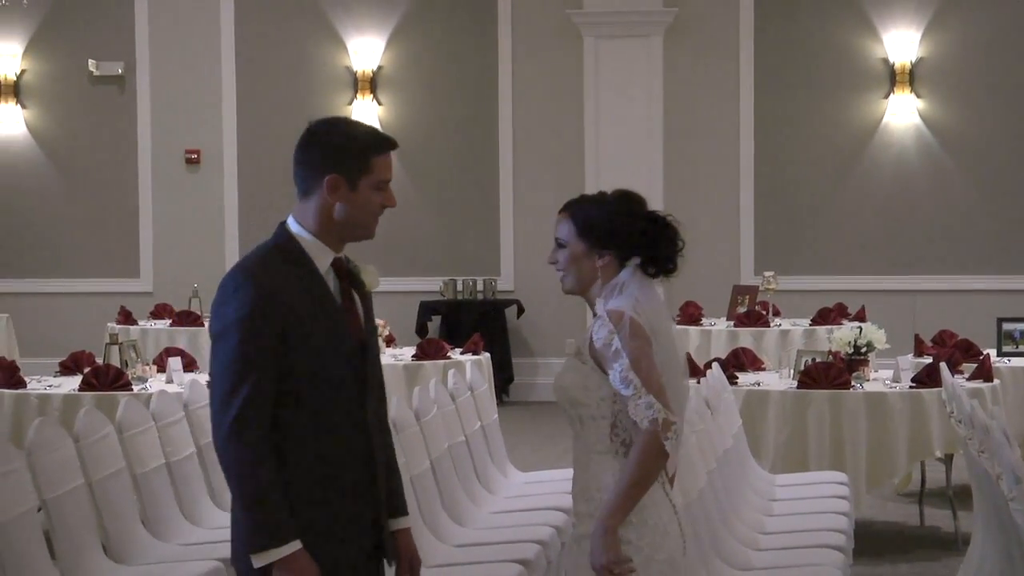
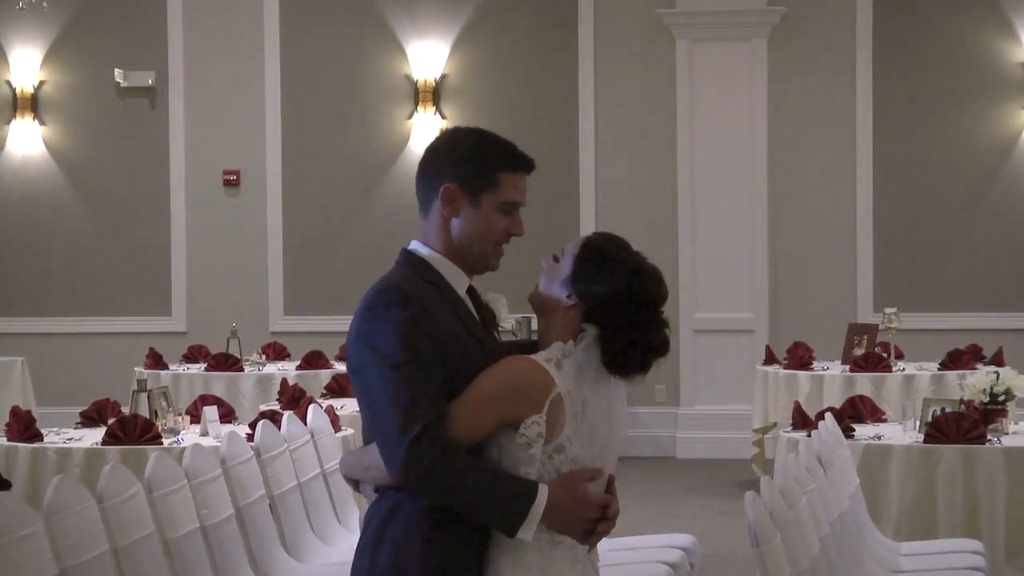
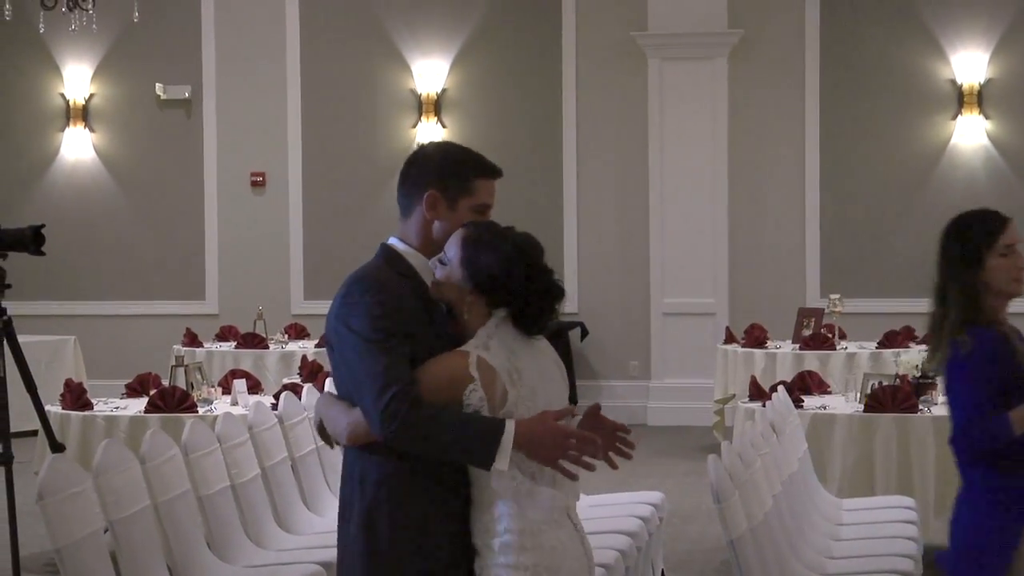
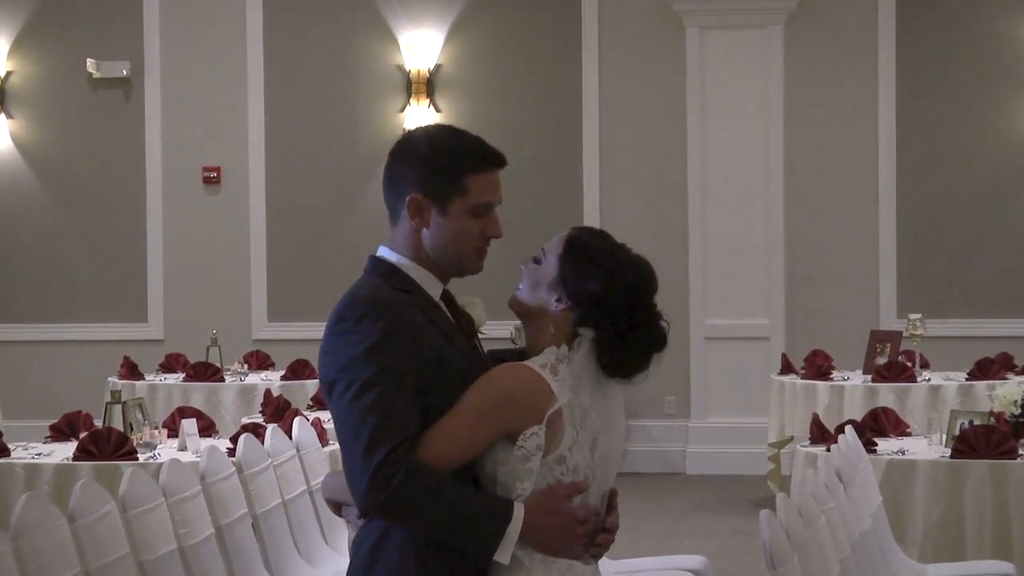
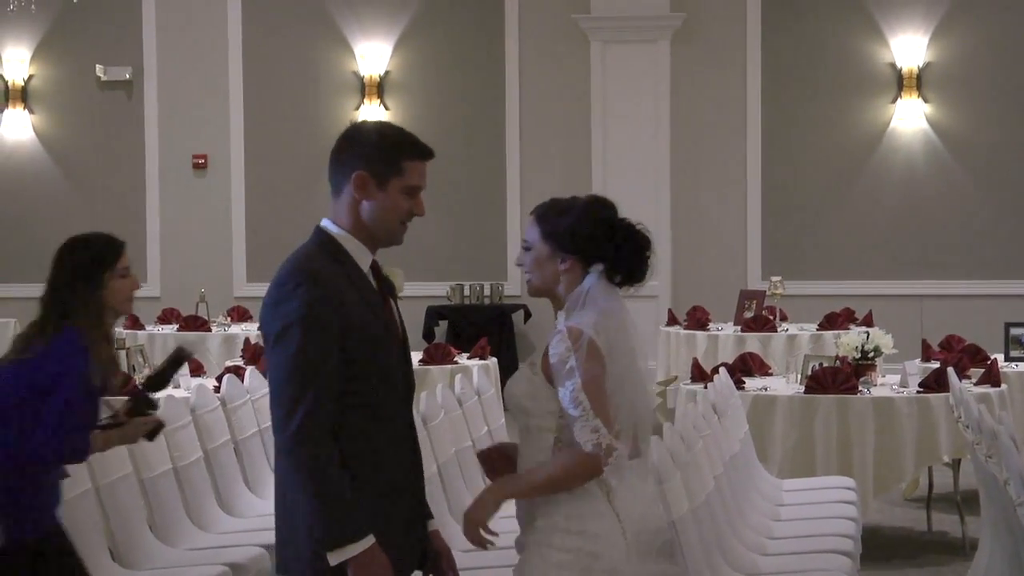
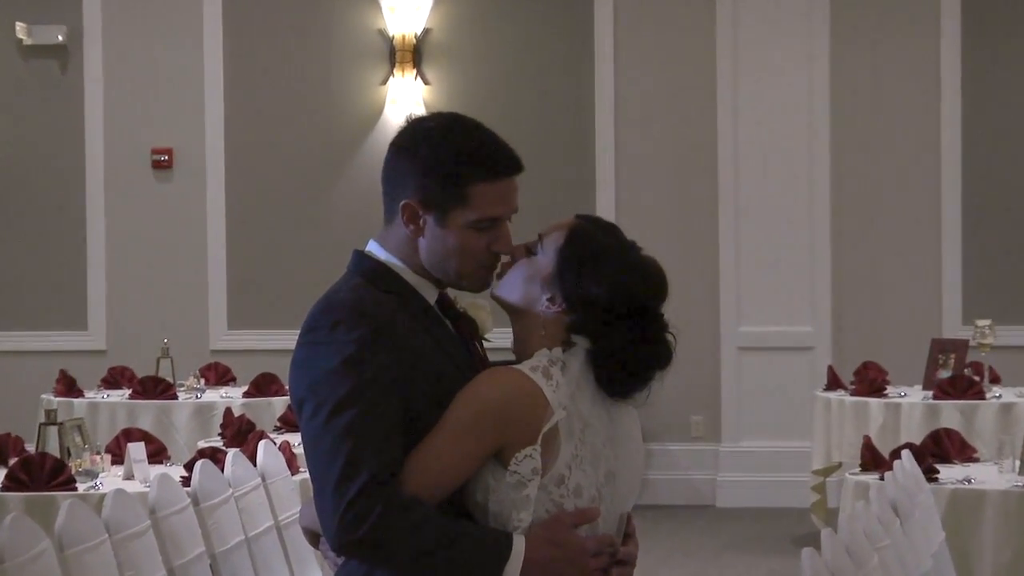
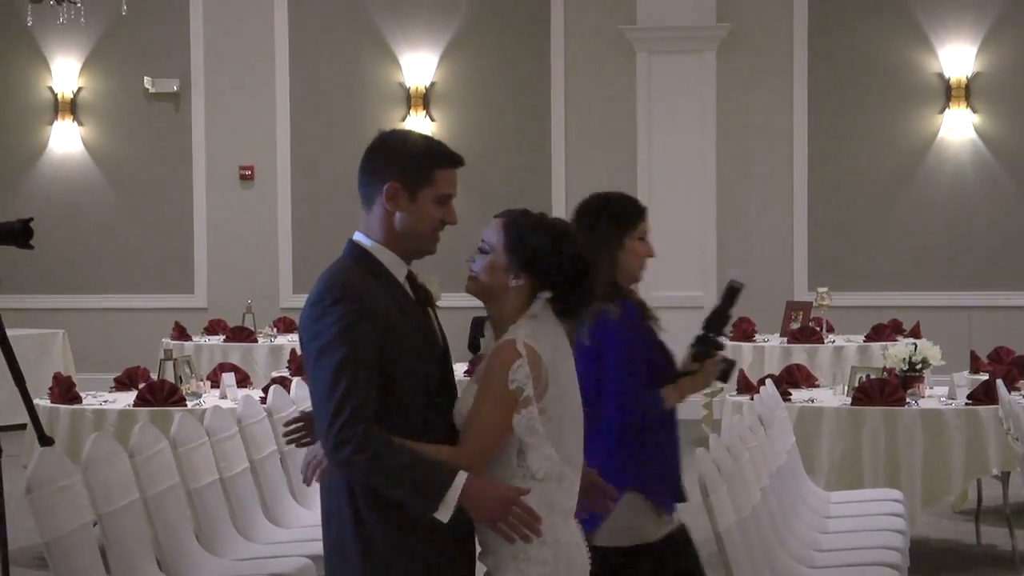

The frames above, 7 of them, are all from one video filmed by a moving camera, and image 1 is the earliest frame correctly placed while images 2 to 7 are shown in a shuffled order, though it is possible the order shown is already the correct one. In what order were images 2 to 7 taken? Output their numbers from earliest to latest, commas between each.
5, 7, 3, 2, 4, 6
